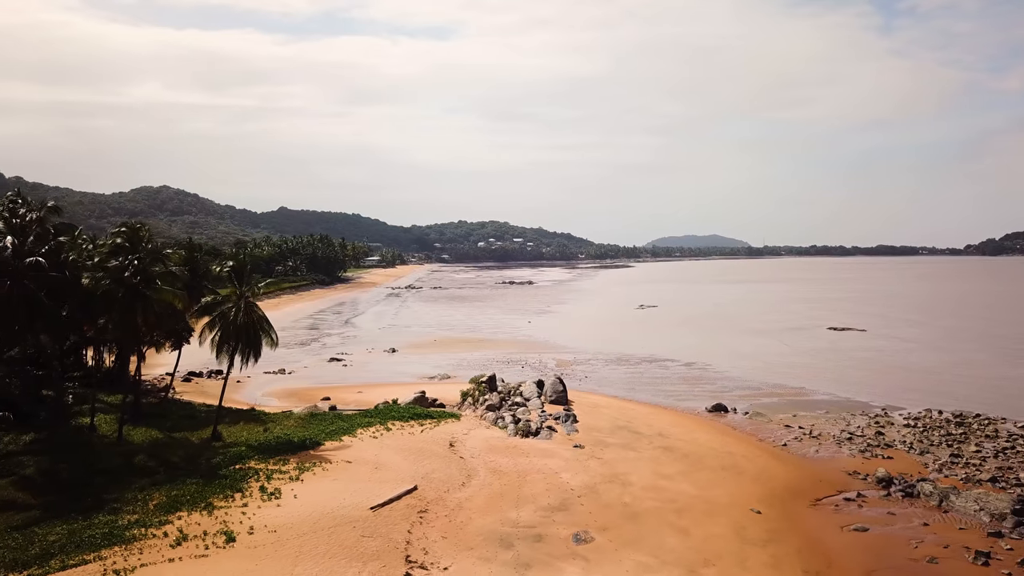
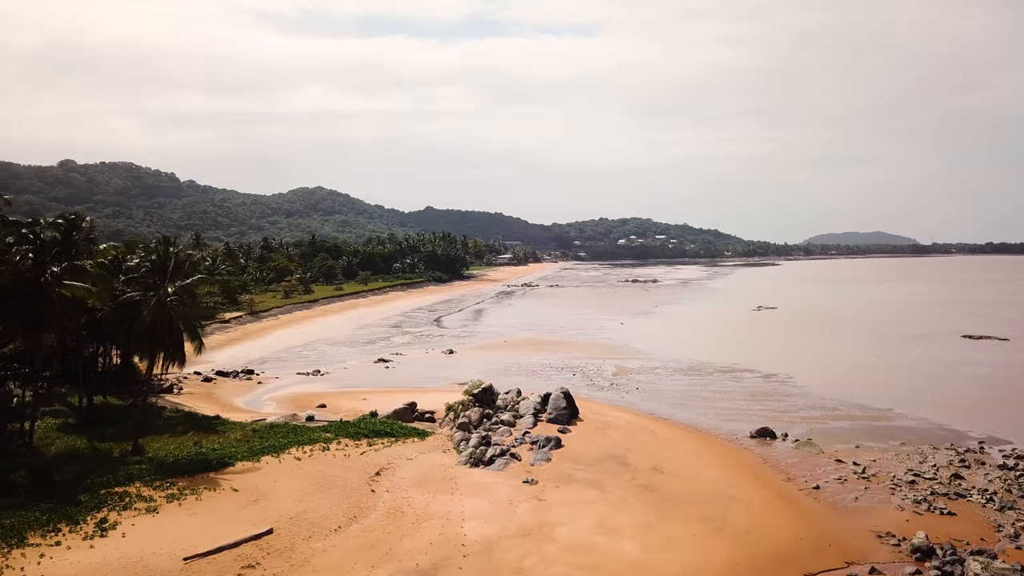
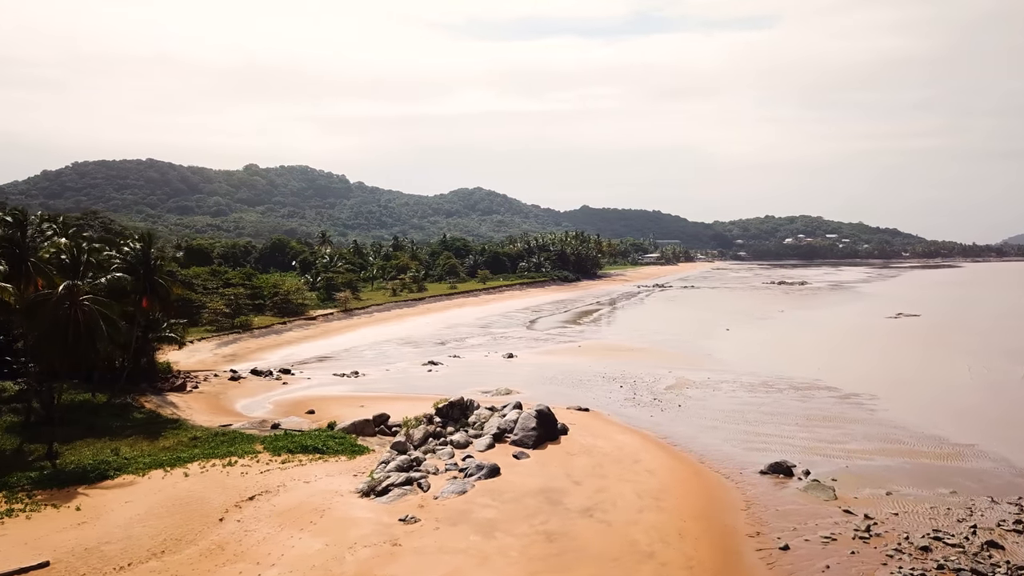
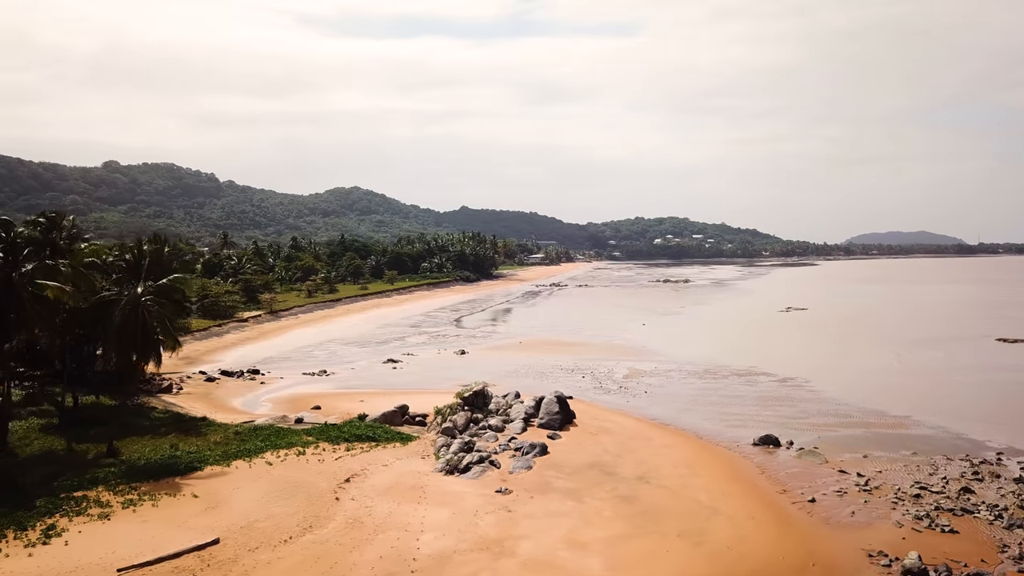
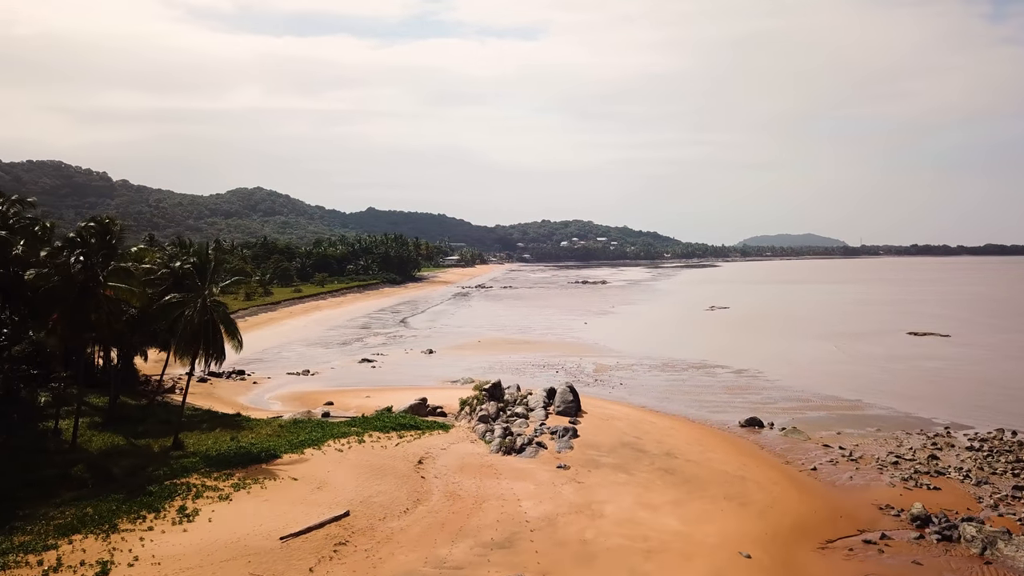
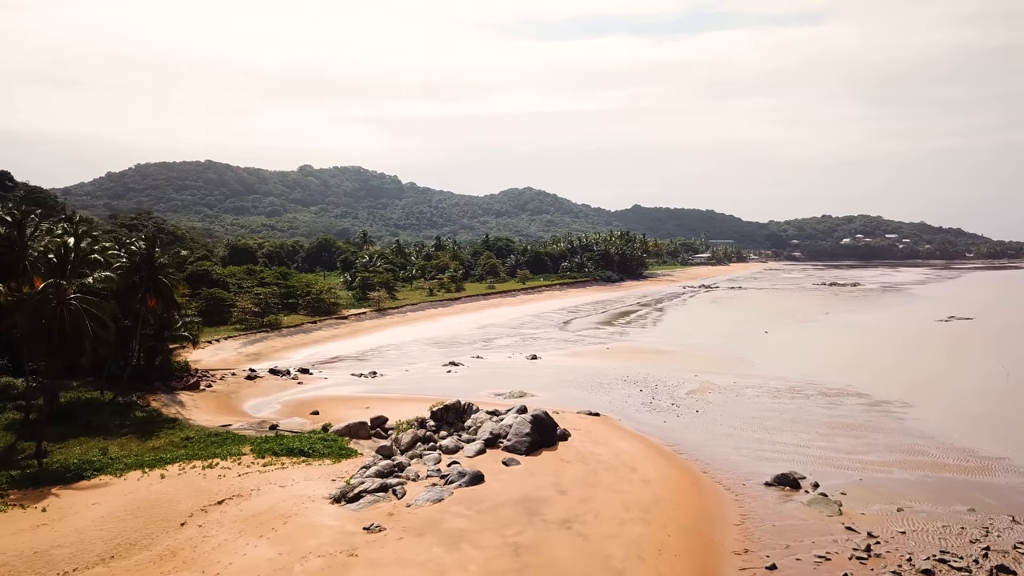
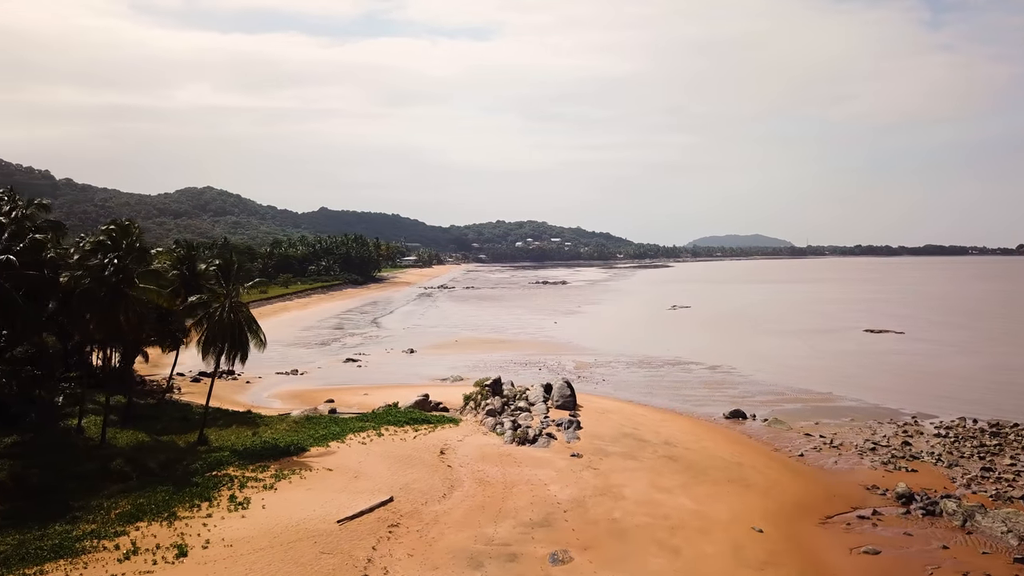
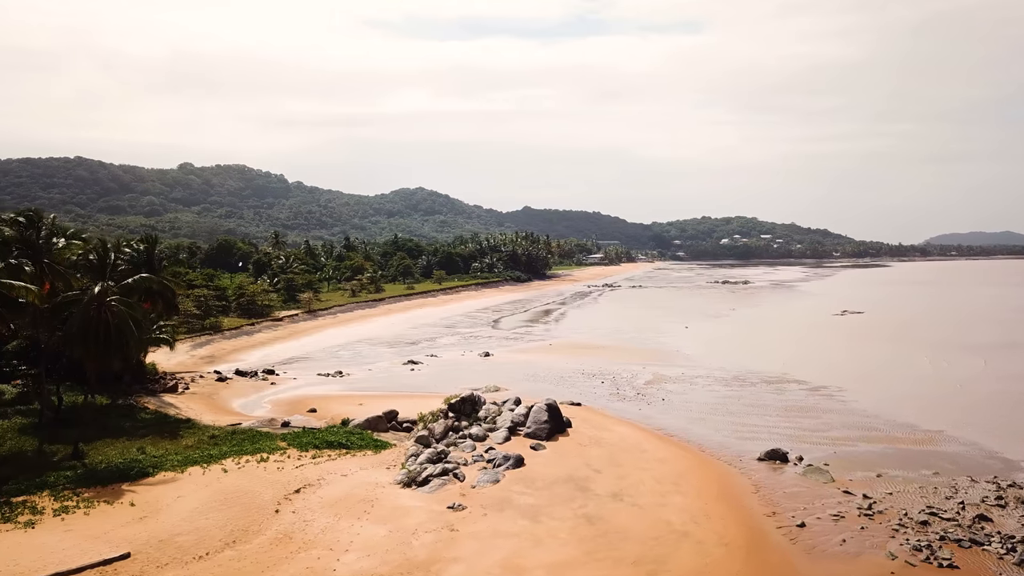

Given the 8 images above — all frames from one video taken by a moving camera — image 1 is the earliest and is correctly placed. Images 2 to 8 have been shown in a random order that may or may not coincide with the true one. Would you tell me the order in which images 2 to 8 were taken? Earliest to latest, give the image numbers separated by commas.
7, 5, 2, 4, 8, 3, 6
